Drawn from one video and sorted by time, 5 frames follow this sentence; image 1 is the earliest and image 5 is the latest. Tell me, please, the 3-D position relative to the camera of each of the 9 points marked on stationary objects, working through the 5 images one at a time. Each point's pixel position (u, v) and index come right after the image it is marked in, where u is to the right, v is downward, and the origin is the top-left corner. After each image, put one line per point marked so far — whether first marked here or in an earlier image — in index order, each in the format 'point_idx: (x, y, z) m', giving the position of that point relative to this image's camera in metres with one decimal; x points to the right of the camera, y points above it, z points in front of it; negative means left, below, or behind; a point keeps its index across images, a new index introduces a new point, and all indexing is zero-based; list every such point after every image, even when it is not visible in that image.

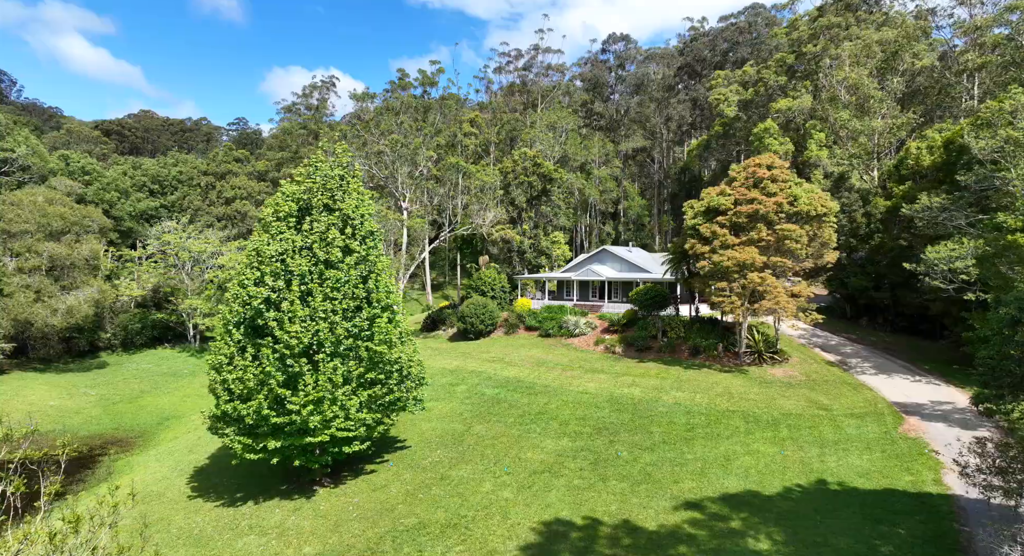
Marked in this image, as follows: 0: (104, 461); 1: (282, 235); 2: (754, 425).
0: (-14.9, -6.7, +19.9) m
1: (-6.1, +1.2, +14.5) m
2: (+7.3, -4.5, +16.5) m
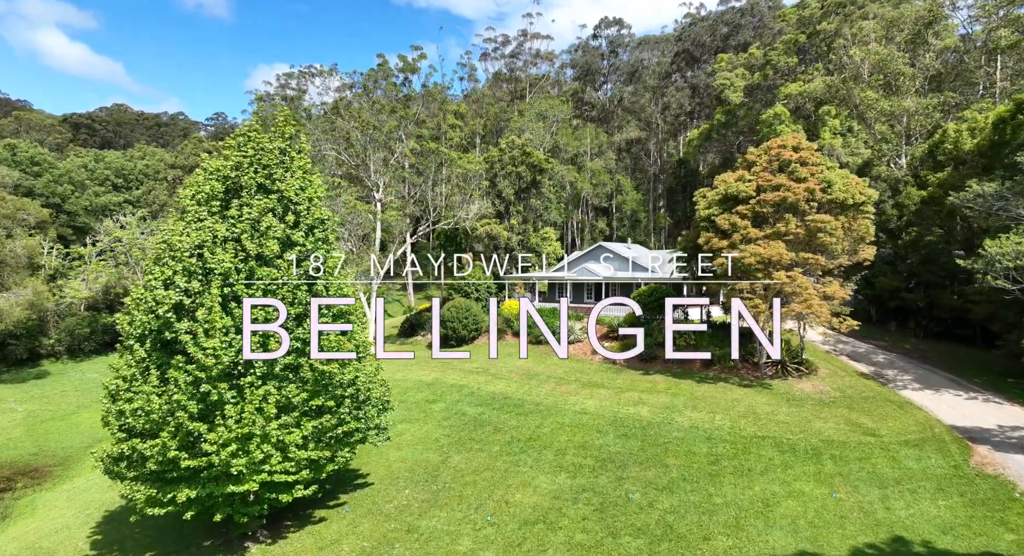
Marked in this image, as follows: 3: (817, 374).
0: (-15.4, -6.7, +16.5) m
1: (-6.4, +1.2, +11.3) m
2: (+7.0, -4.5, +13.5) m
3: (+10.5, -3.3, +18.7) m
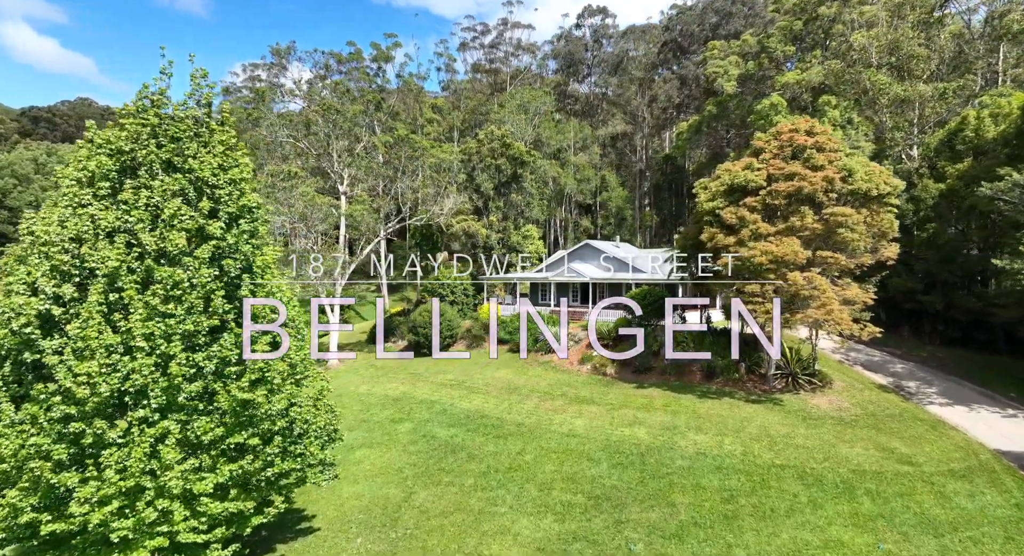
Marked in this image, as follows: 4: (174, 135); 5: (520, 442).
0: (-16.0, -6.8, +13.6) m
1: (-6.9, +1.1, +8.7) m
2: (+6.5, -4.5, +11.4) m
3: (+9.8, -3.4, +16.6) m
4: (-6.0, +2.6, +9.6) m
5: (+0.2, -4.5, +14.7) m
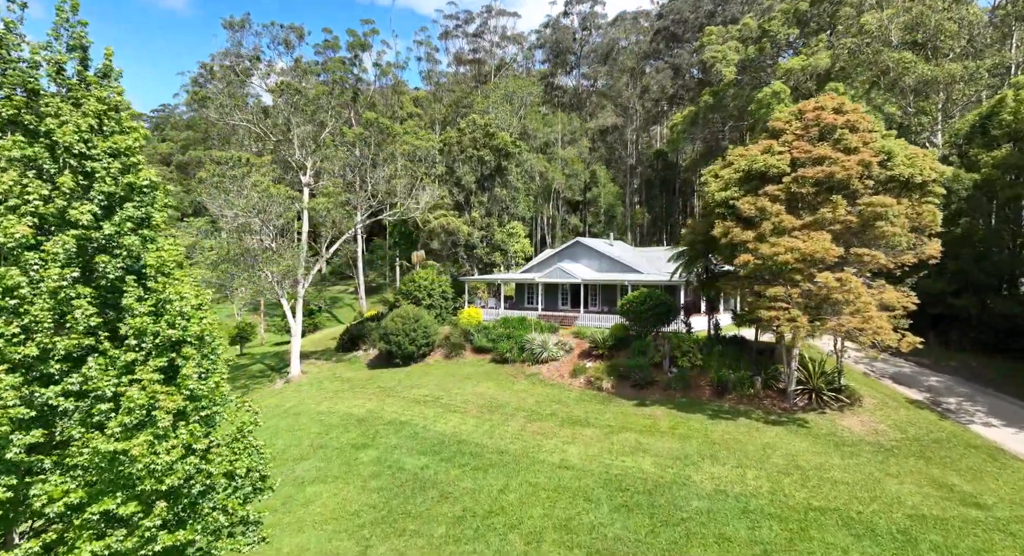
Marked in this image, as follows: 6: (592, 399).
0: (-16.4, -6.8, +10.7) m
1: (-7.2, +1.1, +6.1) m
2: (+6.1, -4.5, +9.1) m
3: (+9.3, -3.4, +14.5) m
4: (-6.3, +2.5, +7.1) m
5: (-0.2, -4.5, +12.3) m
6: (+2.4, -3.6, +16.3) m
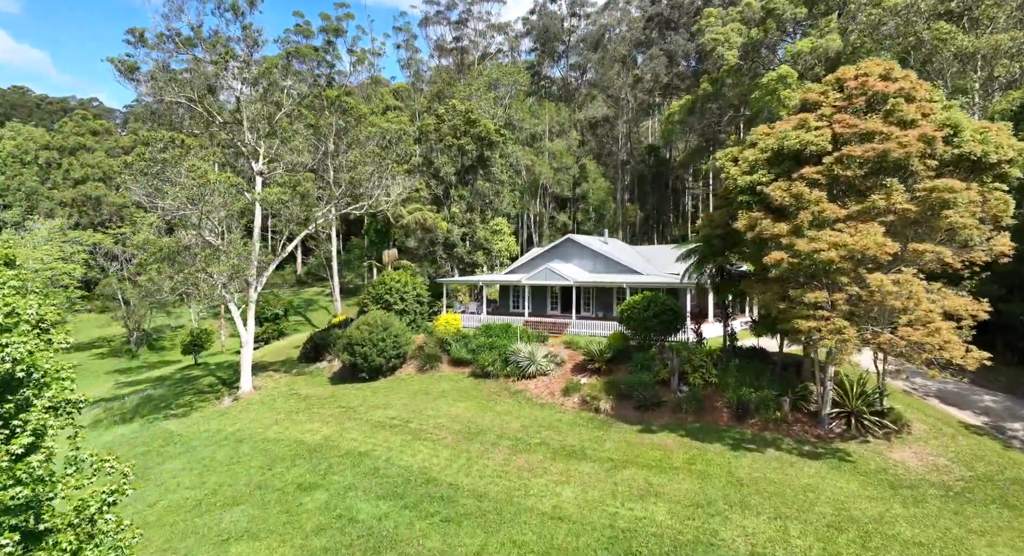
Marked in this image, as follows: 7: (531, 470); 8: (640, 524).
0: (-16.7, -6.9, +7.7) m
1: (-7.4, +1.0, +3.3) m
2: (+5.8, -4.6, +6.7) m
3: (+8.9, -3.4, +12.1) m
4: (-6.6, +2.5, +4.3) m
5: (-0.6, -4.5, +9.7) m
6: (+1.9, -3.7, +13.8) m
7: (+0.4, -4.2, +11.7) m
8: (+2.3, -4.3, +9.6) m
